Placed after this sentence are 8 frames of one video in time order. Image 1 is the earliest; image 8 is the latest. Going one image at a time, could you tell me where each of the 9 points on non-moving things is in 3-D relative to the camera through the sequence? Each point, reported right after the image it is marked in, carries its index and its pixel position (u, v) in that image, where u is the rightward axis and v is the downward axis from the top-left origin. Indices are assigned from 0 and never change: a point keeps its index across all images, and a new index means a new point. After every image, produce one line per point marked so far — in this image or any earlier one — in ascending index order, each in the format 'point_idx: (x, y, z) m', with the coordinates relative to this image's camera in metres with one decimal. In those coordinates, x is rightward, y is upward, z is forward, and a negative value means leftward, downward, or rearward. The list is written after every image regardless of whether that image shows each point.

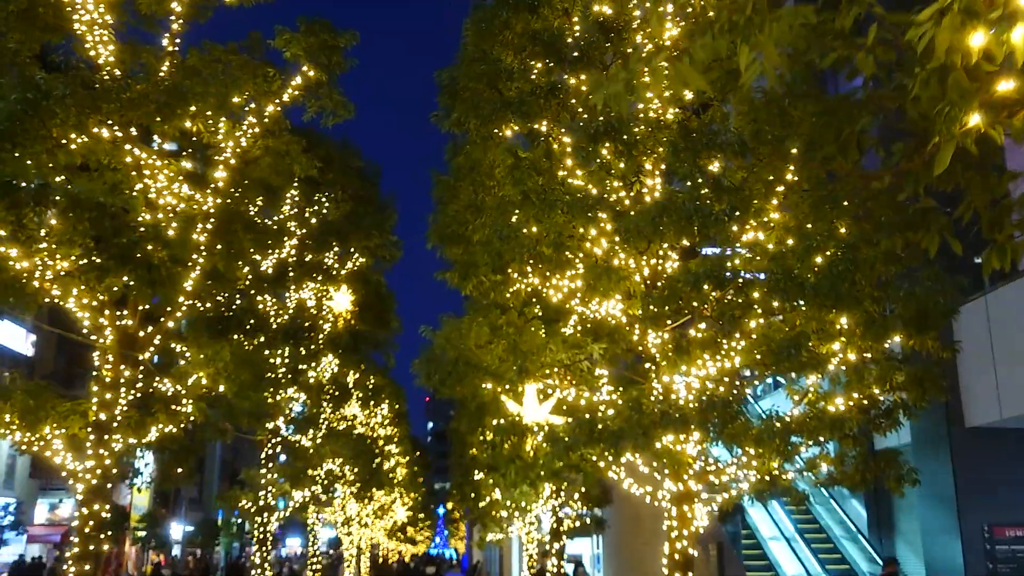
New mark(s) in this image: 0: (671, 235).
0: (+1.4, +0.5, +8.6) m
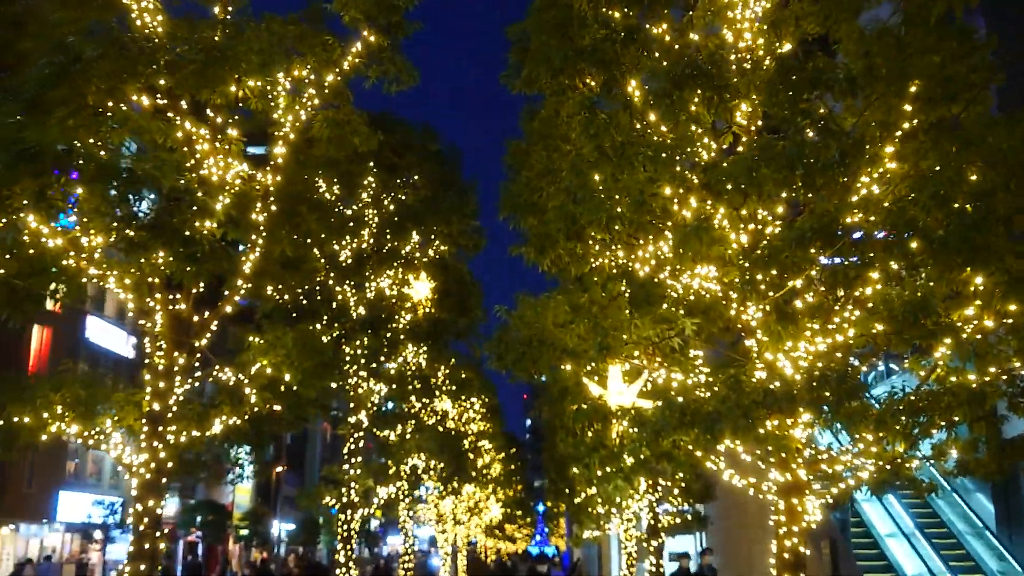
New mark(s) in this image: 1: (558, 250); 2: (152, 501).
0: (+2.0, +0.8, +7.5) m
1: (+0.4, +0.4, +9.7) m
2: (-3.2, -1.9, +8.7) m
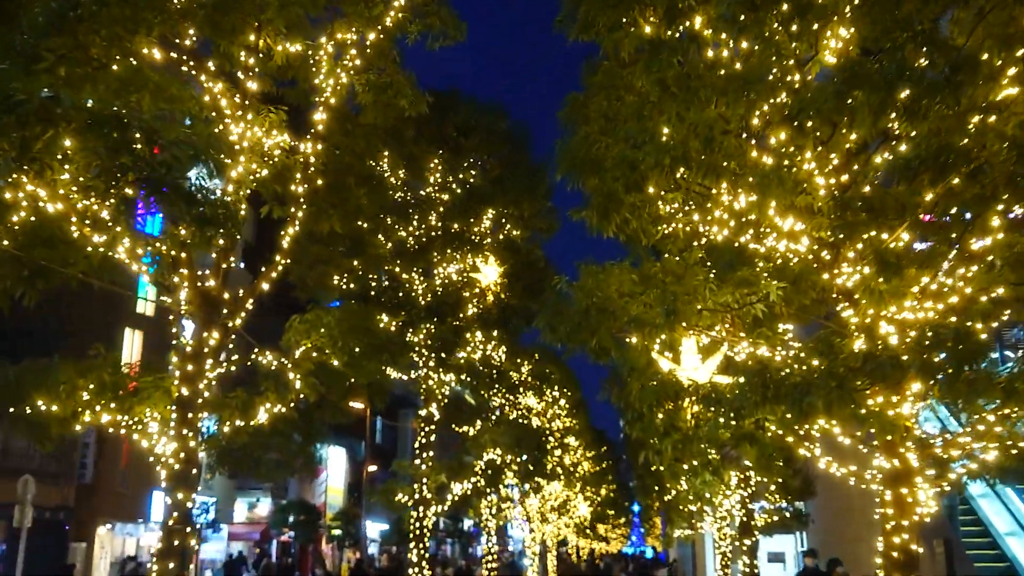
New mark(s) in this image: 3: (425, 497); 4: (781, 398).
0: (+2.3, +1.1, +6.3) m
1: (+1.0, +0.7, +8.7) m
2: (-2.7, -1.7, +8.0) m
3: (-1.5, -3.6, +16.7) m
4: (+1.8, -0.7, +6.5) m
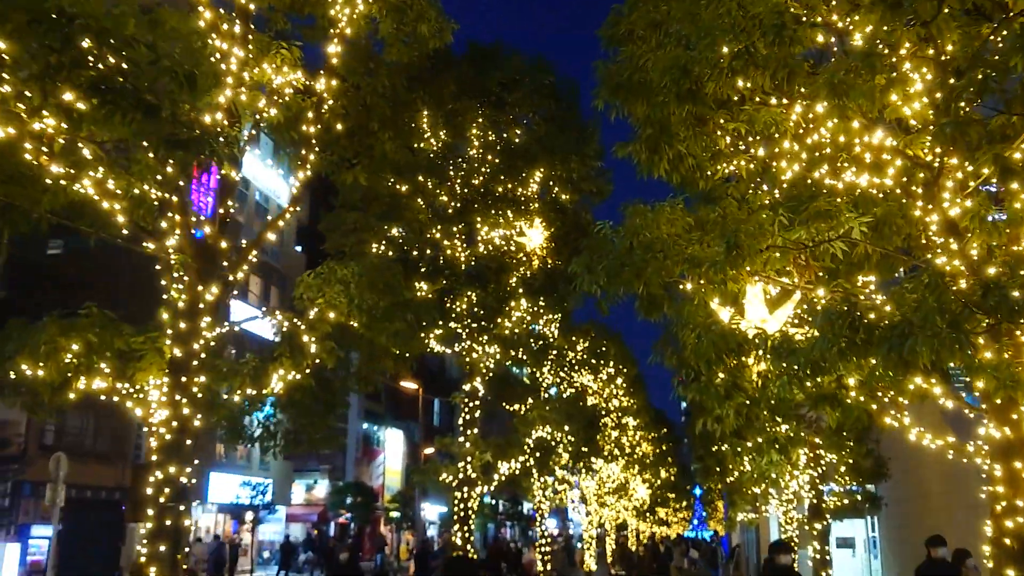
0: (+2.4, +1.5, +5.0) m
1: (+1.2, +1.1, +7.5) m
2: (-2.5, -1.3, +7.1) m
3: (-0.7, -3.0, +15.7) m
4: (+1.9, -0.3, +5.3) m
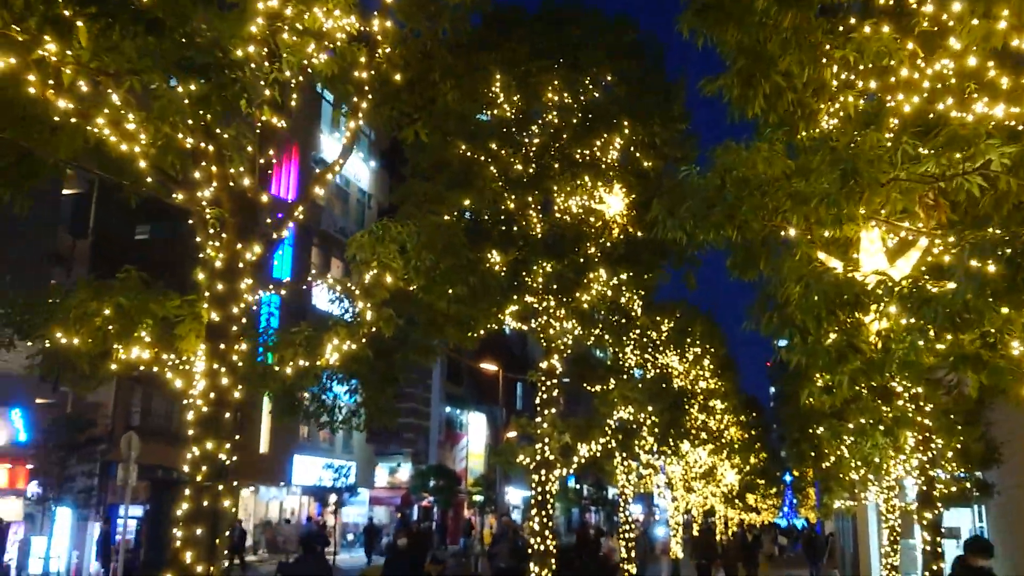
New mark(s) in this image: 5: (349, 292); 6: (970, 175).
0: (+2.6, +1.8, +3.9) m
1: (+1.7, +1.4, +6.5) m
2: (-2.0, -1.0, +6.5) m
3: (+0.5, -2.6, +14.9) m
4: (+2.2, 0.0, +4.3) m
5: (-1.3, 0.0, +8.0) m
6: (+2.4, +0.6, +5.2) m
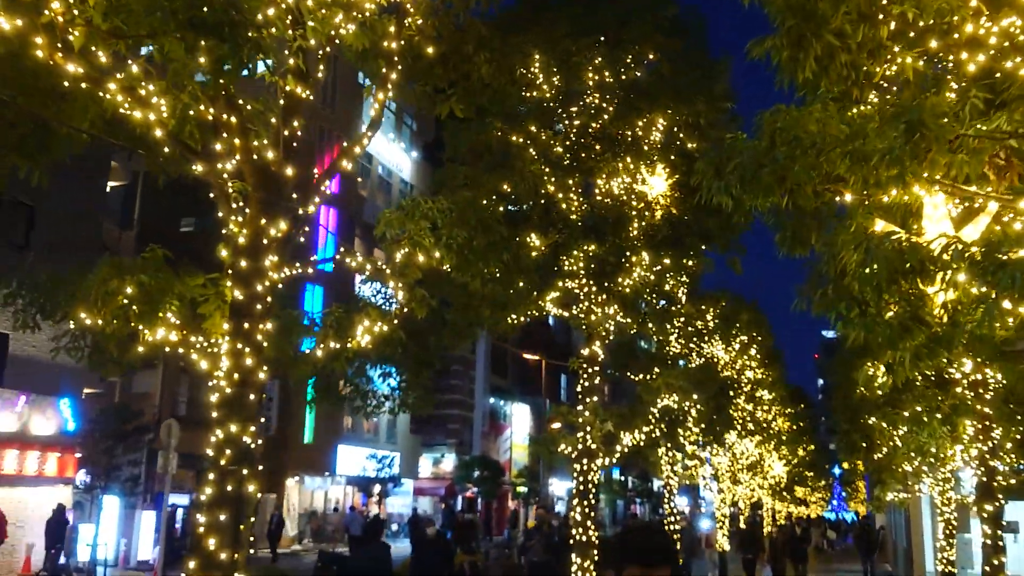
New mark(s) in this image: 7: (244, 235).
0: (+2.7, +1.9, +3.5) m
1: (+1.9, +1.6, +6.1) m
2: (-1.7, -0.9, +6.2) m
3: (+1.2, -2.4, +14.5) m
4: (+2.4, +0.1, +3.8) m
5: (-1.0, +0.1, +7.7) m
6: (+2.6, +0.7, +4.7) m
7: (-1.7, +0.4, +6.5) m
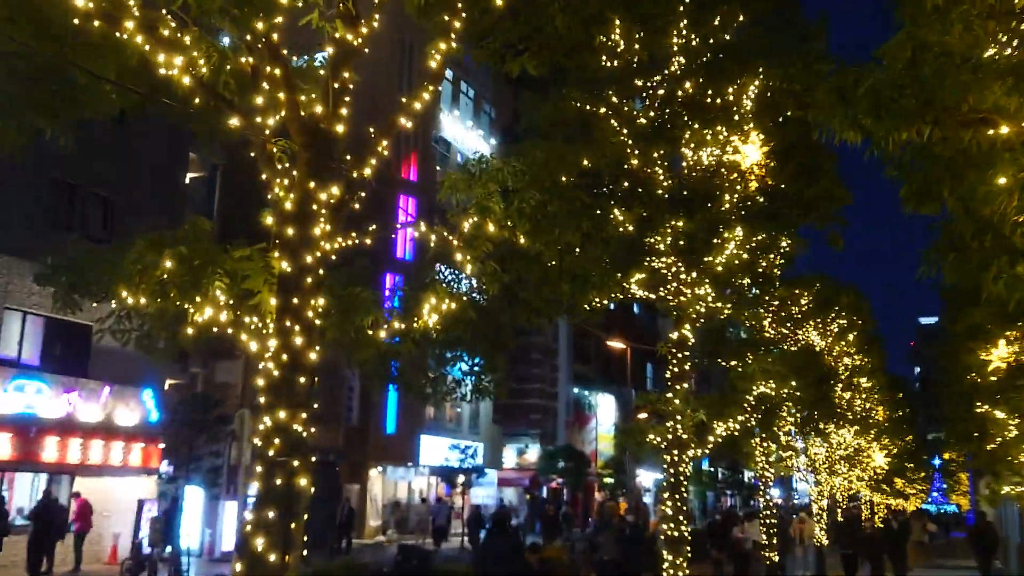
0: (+2.9, +2.1, +2.4) m
1: (+2.3, +1.8, +5.1) m
2: (-1.3, -0.7, +5.6) m
3: (+2.3, -2.1, +13.6) m
4: (+2.6, +0.3, +2.8) m
5: (-0.5, +0.3, +7.0) m
6: (+2.9, +1.0, +3.7) m
7: (-1.3, +0.5, +5.8) m
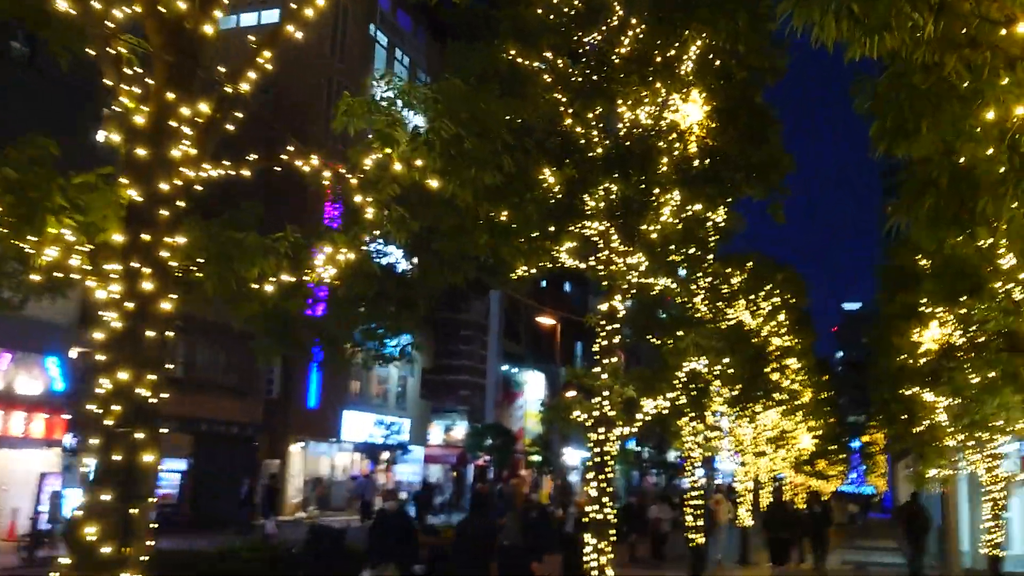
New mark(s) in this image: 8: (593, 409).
0: (+2.7, +2.3, +1.6) m
1: (+1.9, +2.0, +4.3) m
2: (-1.8, -0.4, +4.6) m
3: (+1.3, -1.7, +12.9) m
4: (+2.3, +0.5, +2.1) m
5: (-1.0, +0.6, +6.0) m
6: (+2.5, +1.1, +2.9) m
7: (-1.7, +0.8, +4.8) m
8: (+1.1, -1.5, +12.7) m
